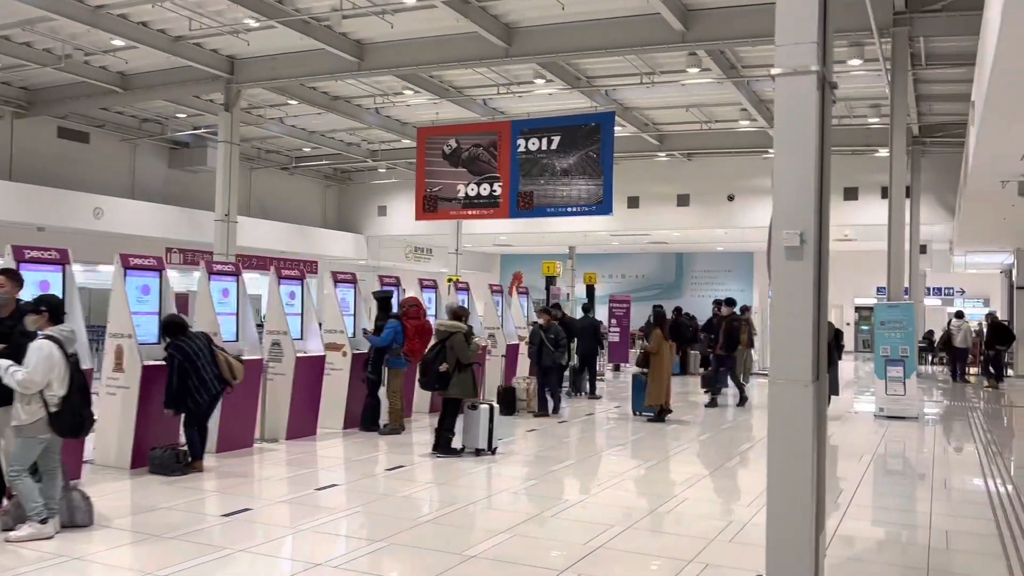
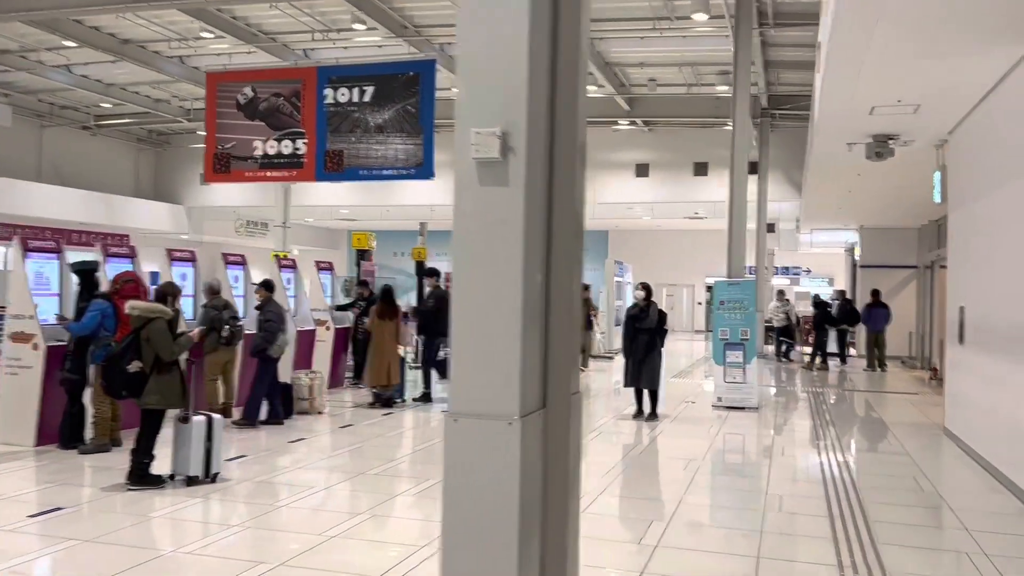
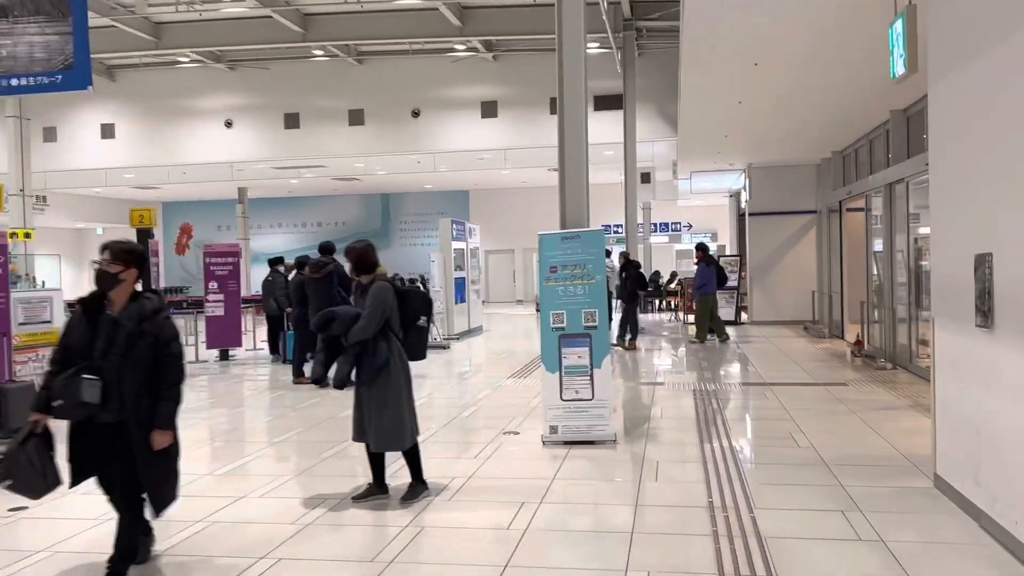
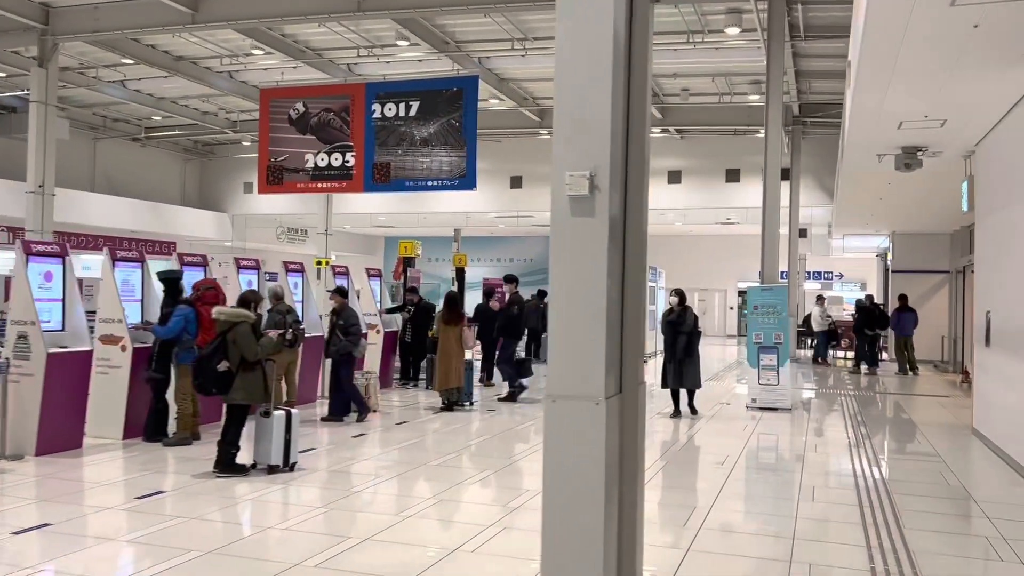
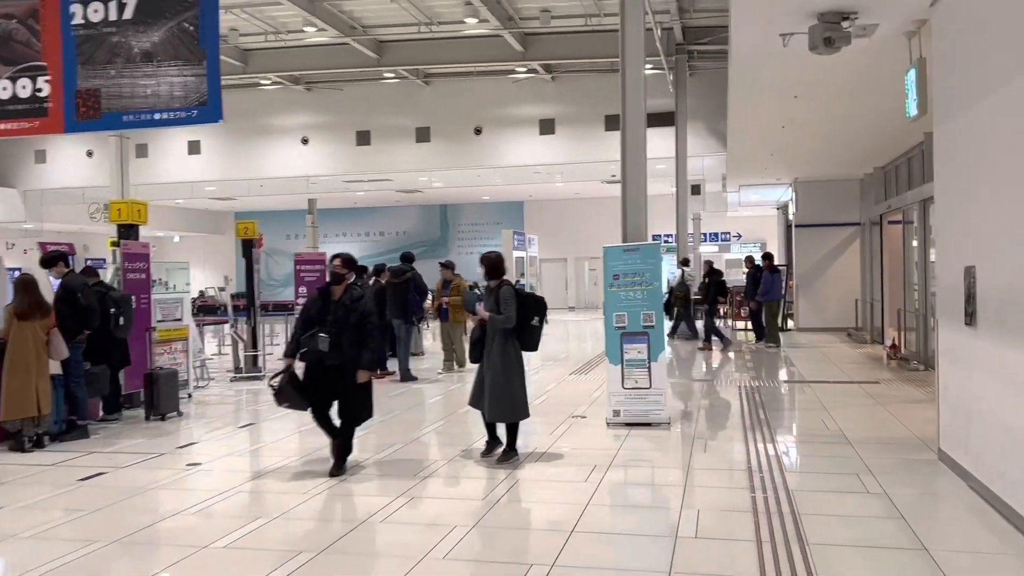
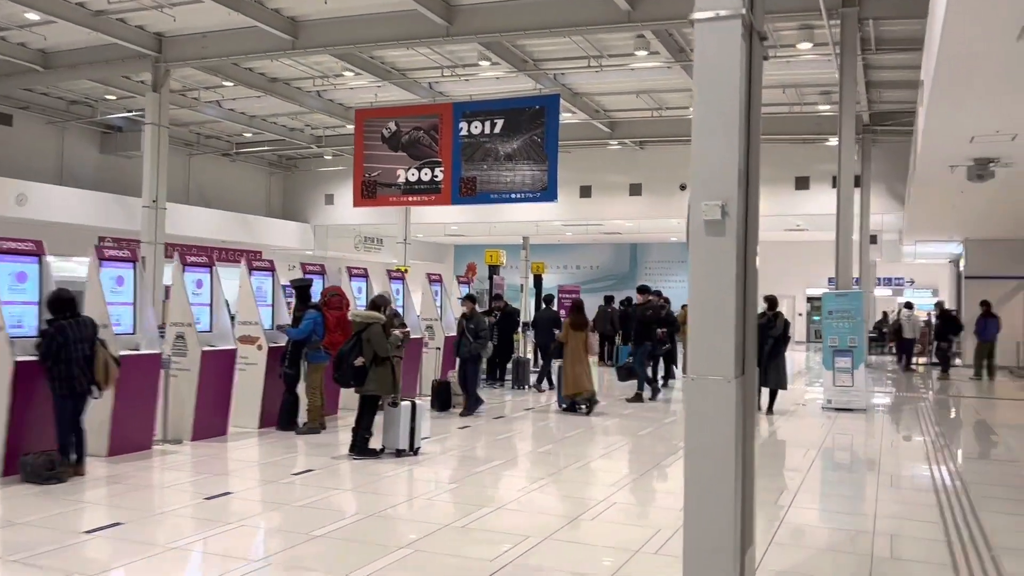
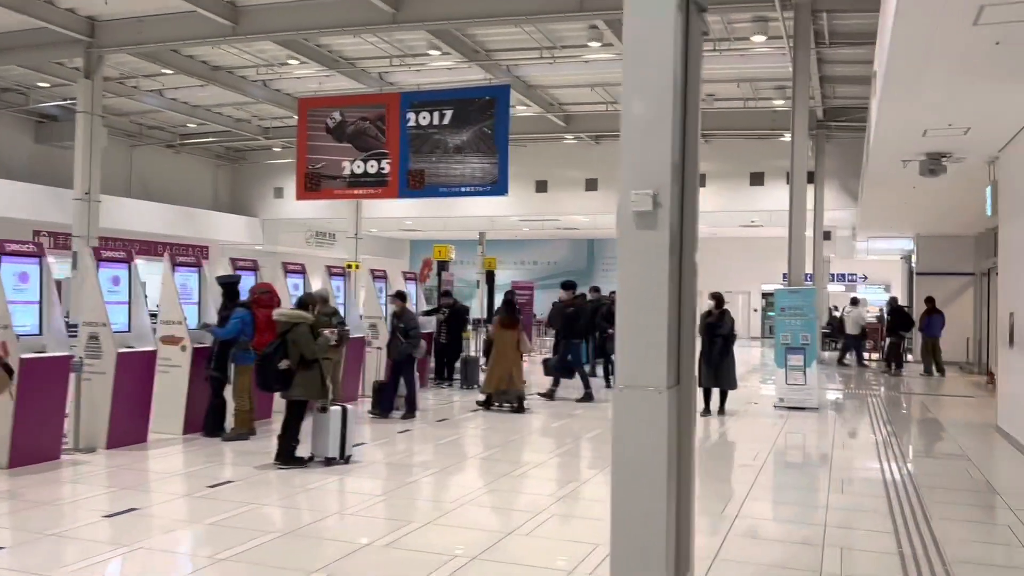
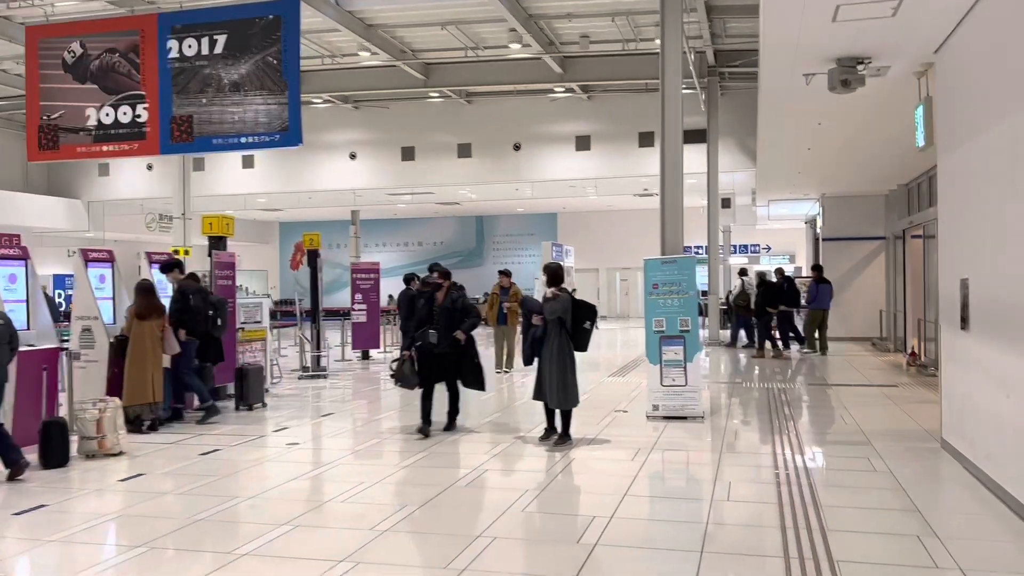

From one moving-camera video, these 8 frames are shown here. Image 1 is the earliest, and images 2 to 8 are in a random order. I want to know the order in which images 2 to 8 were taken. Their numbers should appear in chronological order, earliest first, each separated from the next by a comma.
6, 7, 4, 2, 8, 5, 3
